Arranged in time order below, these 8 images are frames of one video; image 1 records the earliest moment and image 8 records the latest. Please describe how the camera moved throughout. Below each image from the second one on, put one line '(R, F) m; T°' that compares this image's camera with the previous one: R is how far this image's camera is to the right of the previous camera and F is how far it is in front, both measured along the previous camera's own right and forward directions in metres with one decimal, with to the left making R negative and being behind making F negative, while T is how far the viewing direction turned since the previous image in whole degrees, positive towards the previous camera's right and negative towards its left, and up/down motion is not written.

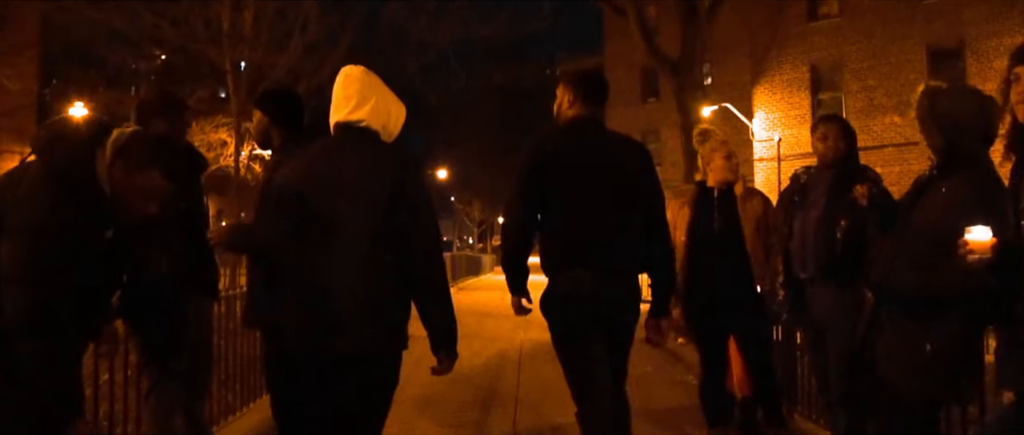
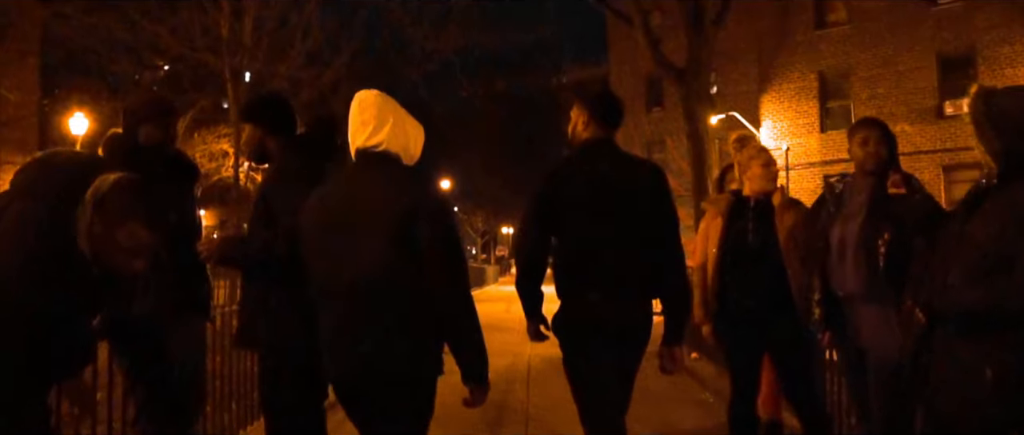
(0.0, +0.4) m; 0°
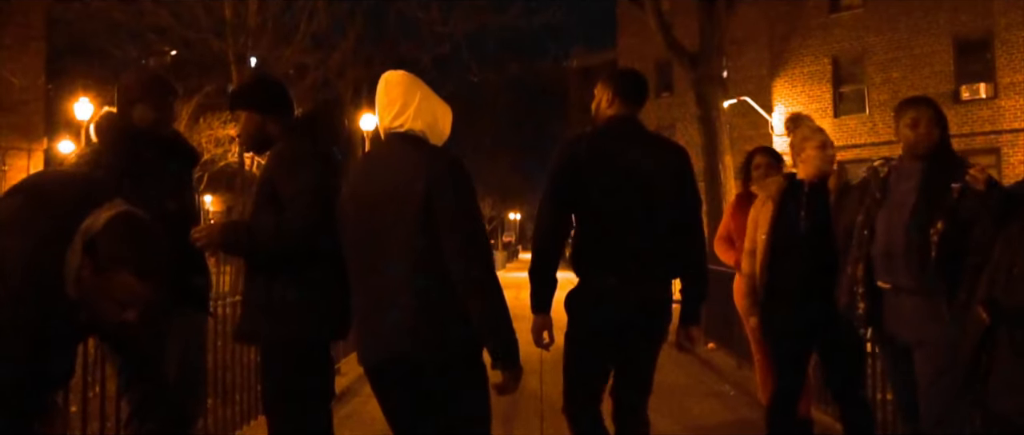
(-0.1, +0.3) m; 0°
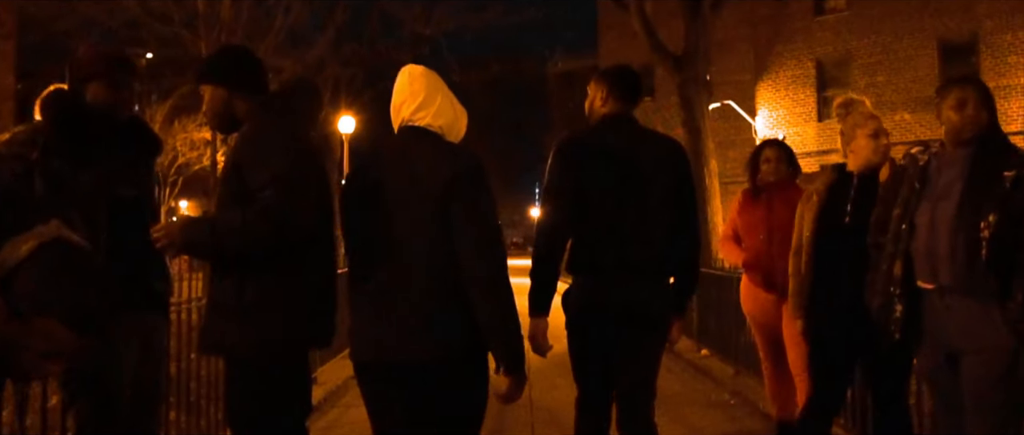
(-0.1, +0.5) m; +1°
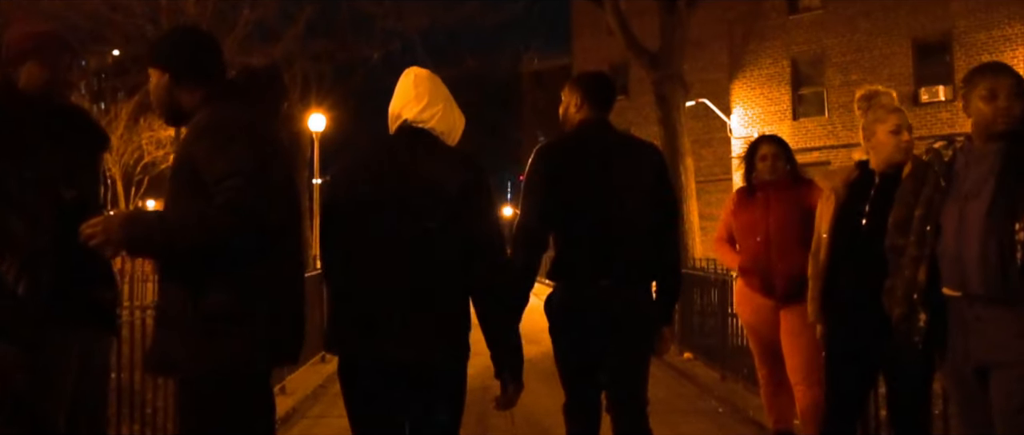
(-0.1, +0.4) m; +2°
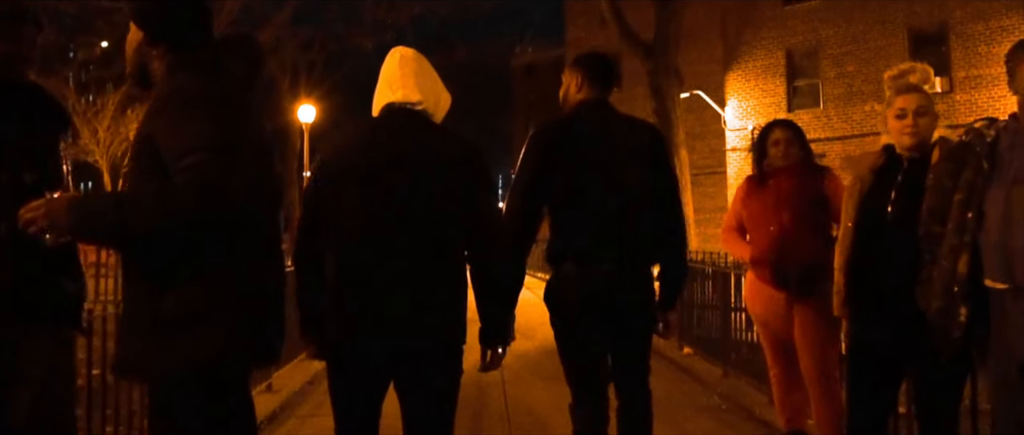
(0.0, +0.3) m; 0°
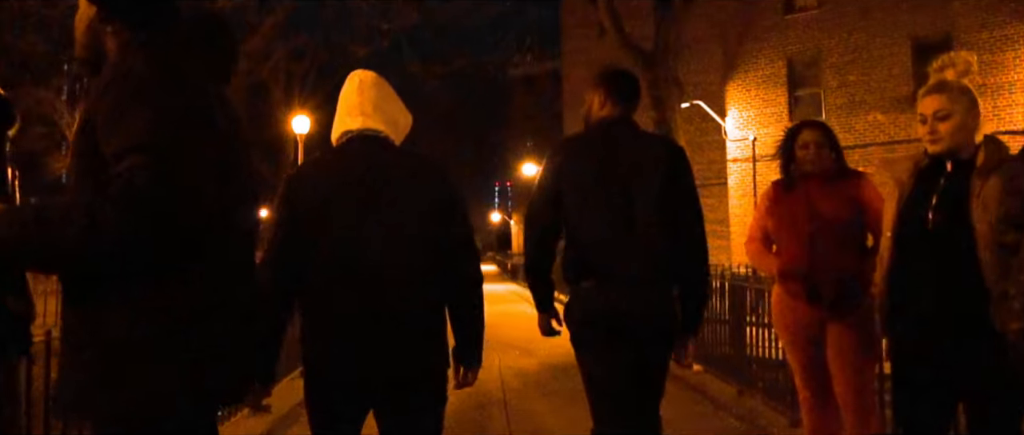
(0.0, +0.5) m; 0°
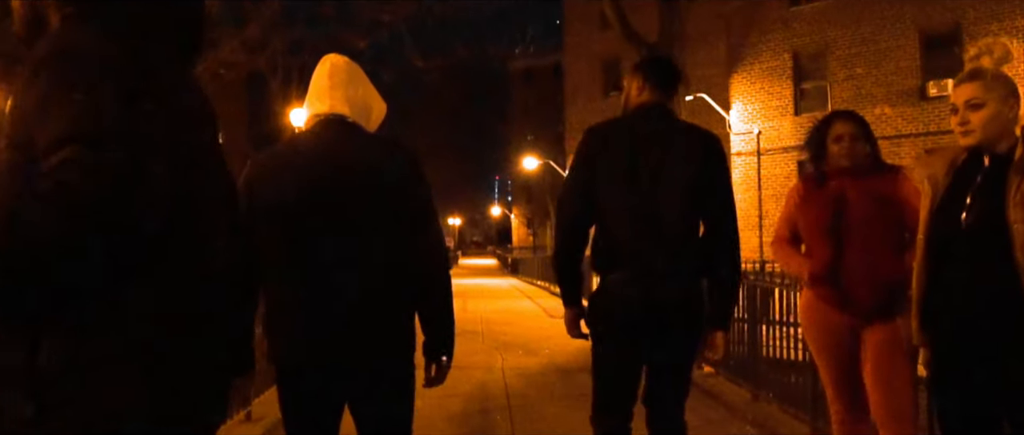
(0.0, +0.4) m; 0°
